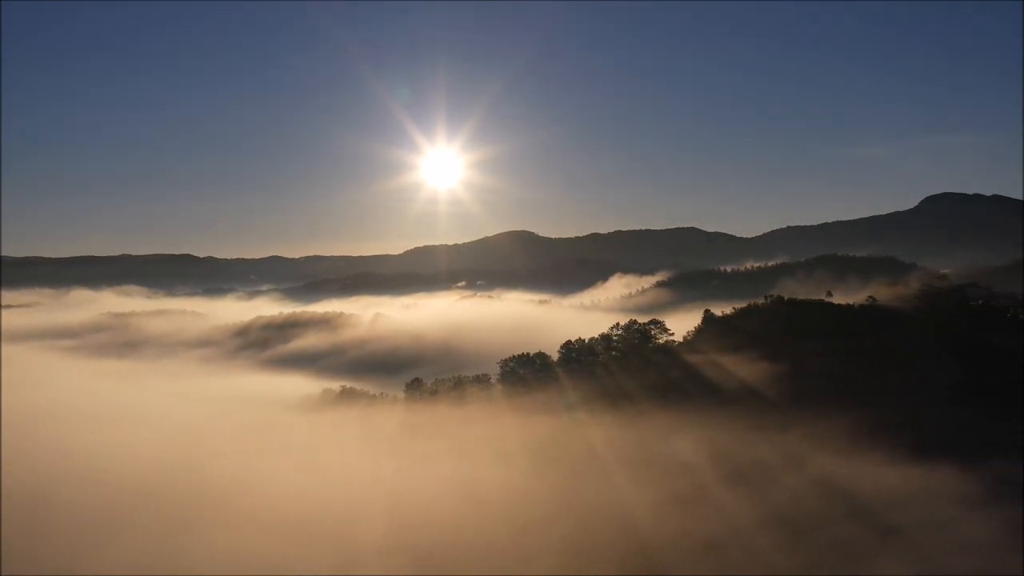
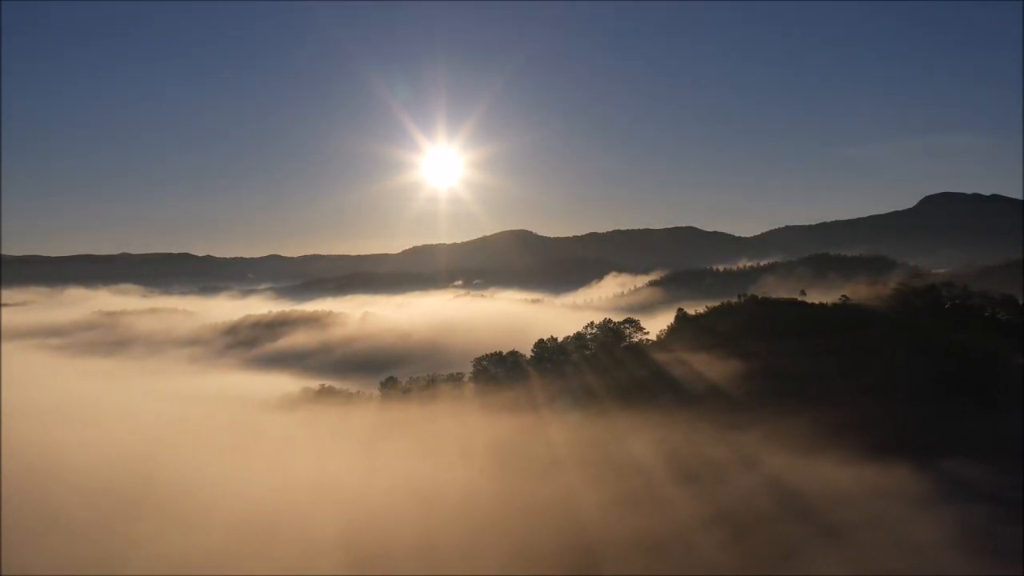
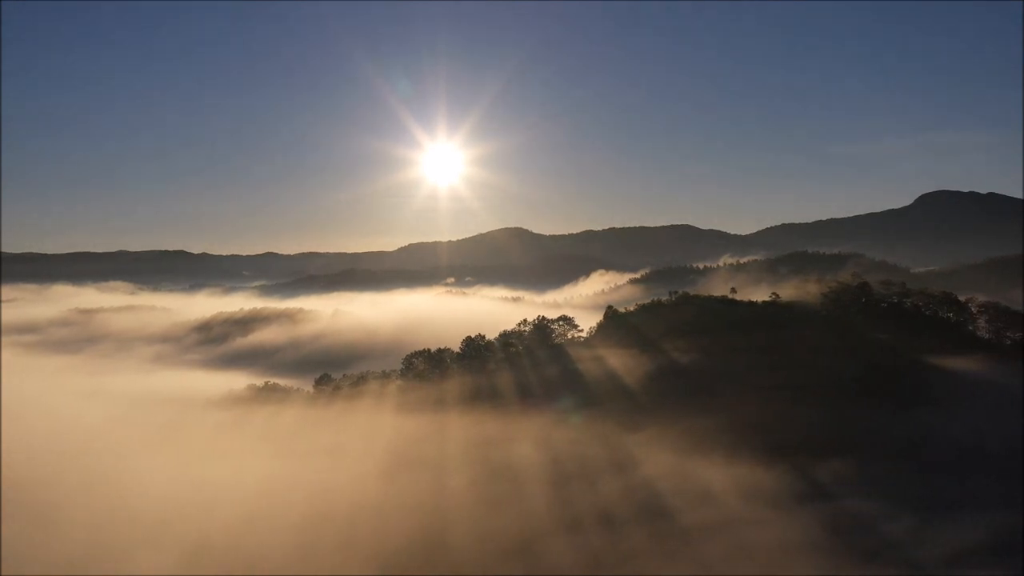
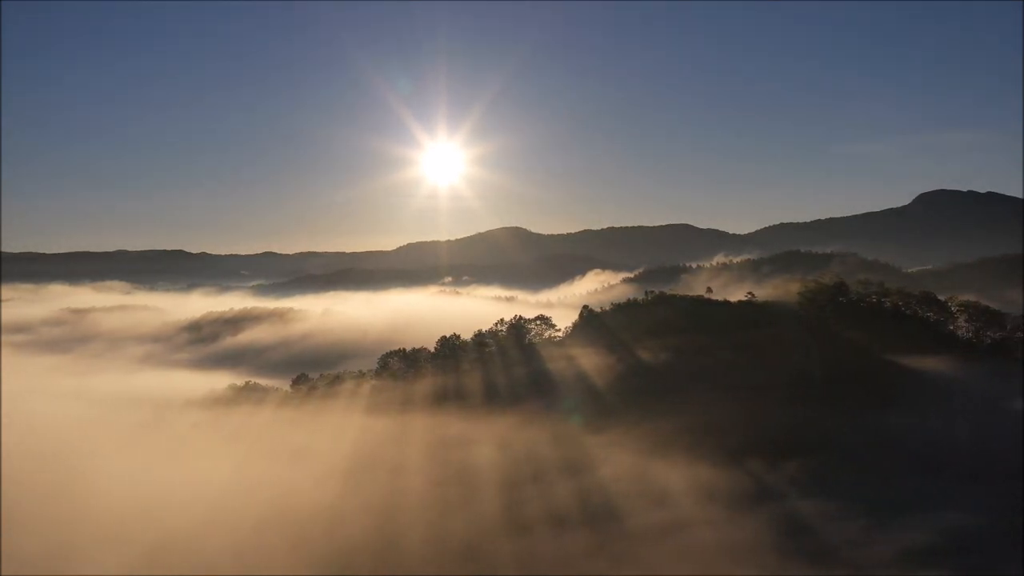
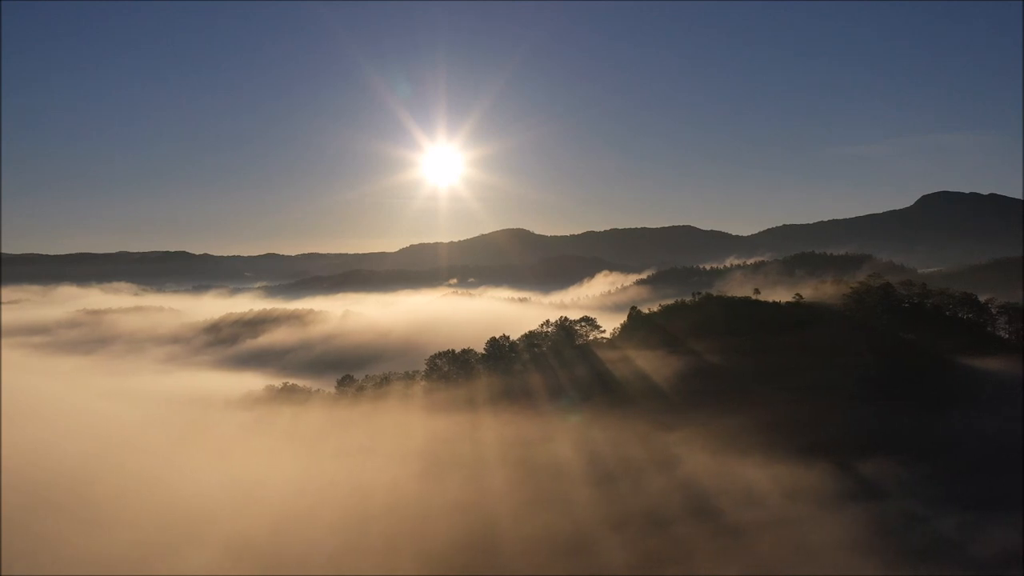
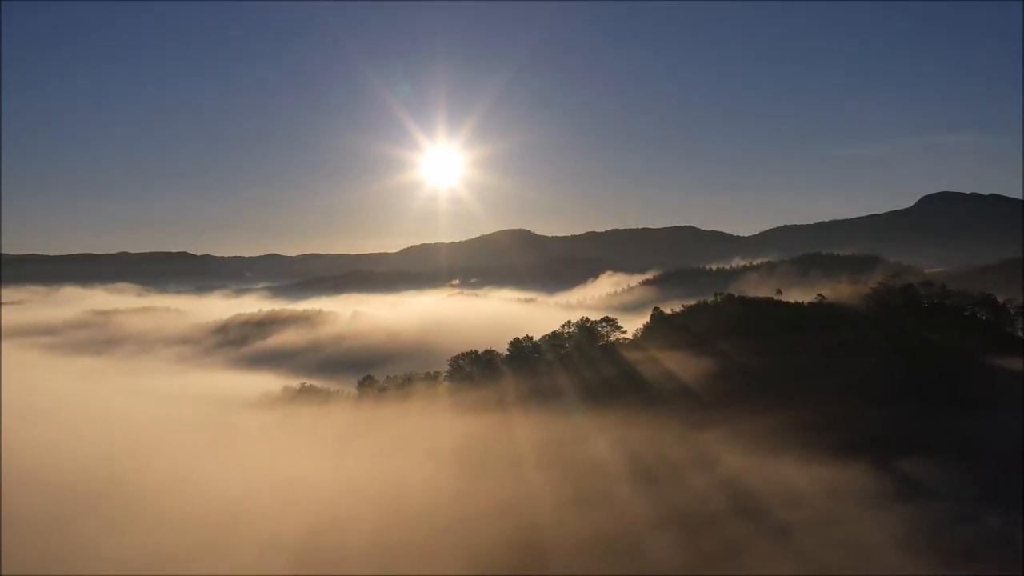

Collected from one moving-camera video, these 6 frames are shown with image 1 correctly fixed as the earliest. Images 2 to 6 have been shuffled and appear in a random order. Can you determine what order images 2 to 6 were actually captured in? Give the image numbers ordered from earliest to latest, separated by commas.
2, 6, 5, 3, 4
